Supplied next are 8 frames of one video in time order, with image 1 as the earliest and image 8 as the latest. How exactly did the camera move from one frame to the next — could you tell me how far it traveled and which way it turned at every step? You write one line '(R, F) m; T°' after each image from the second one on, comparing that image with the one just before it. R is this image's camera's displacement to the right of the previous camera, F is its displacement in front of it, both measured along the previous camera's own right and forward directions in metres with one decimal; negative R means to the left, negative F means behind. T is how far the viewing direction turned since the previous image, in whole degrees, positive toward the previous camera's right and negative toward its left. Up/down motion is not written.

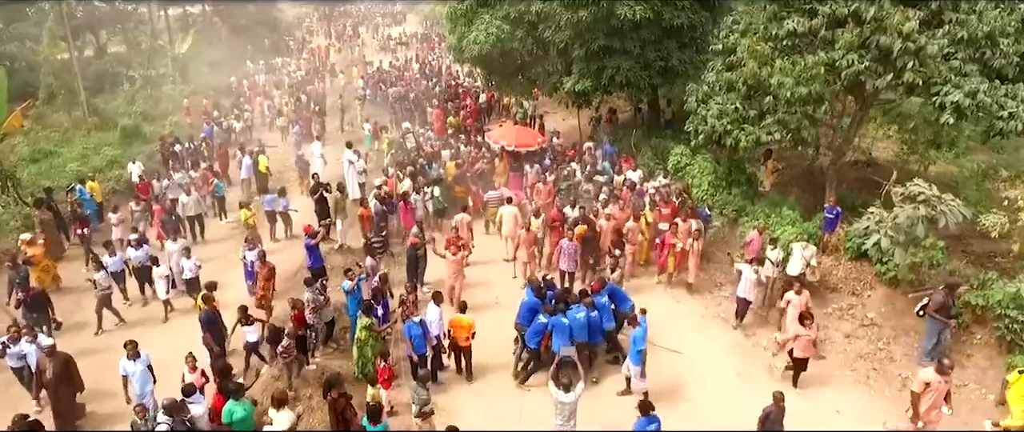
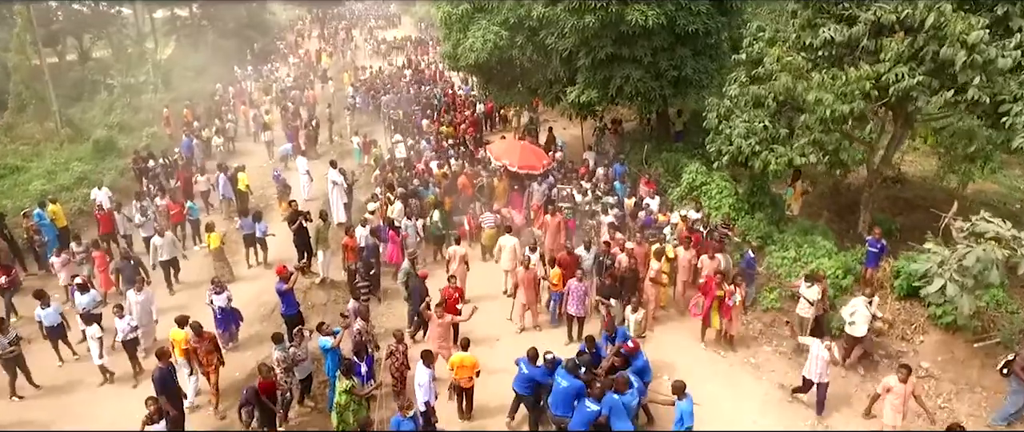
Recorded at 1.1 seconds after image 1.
(-0.1, +1.3) m; 0°
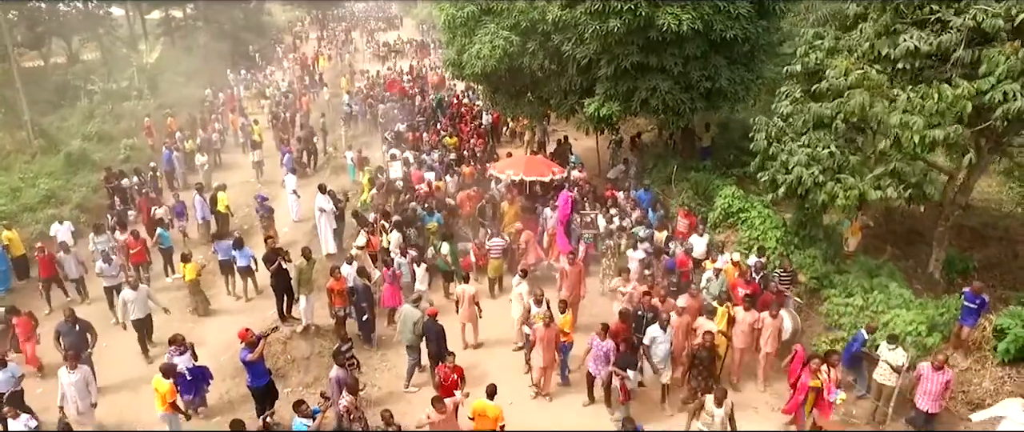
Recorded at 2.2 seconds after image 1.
(-0.3, +1.7) m; 0°
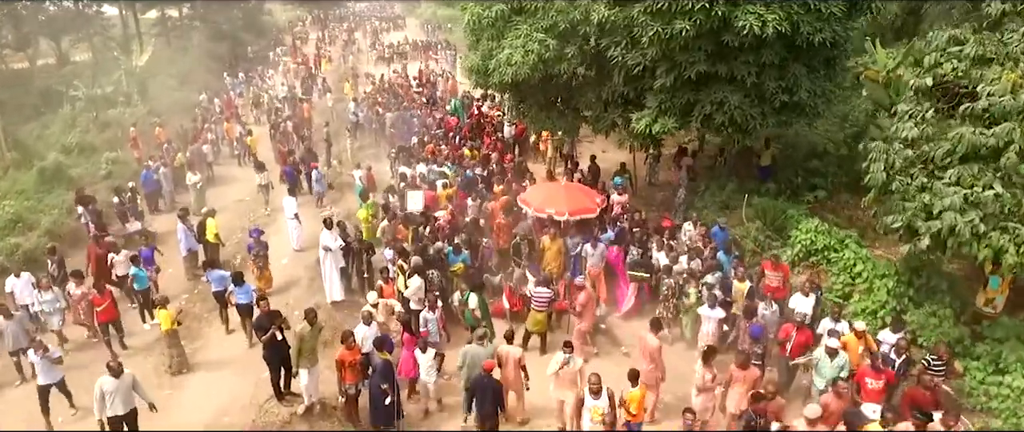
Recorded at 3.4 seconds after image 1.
(-0.8, +2.1) m; 0°
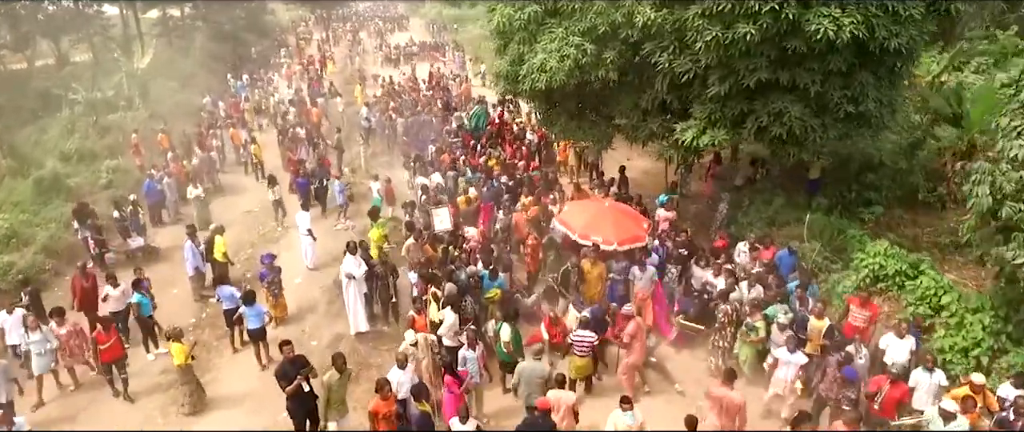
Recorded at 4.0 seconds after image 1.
(-0.7, +1.0) m; 0°
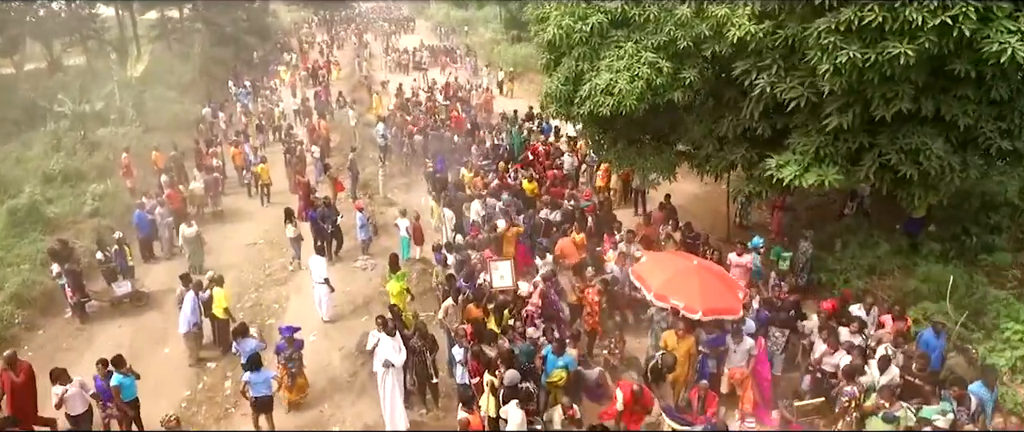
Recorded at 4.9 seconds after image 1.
(-1.0, +2.0) m; 0°
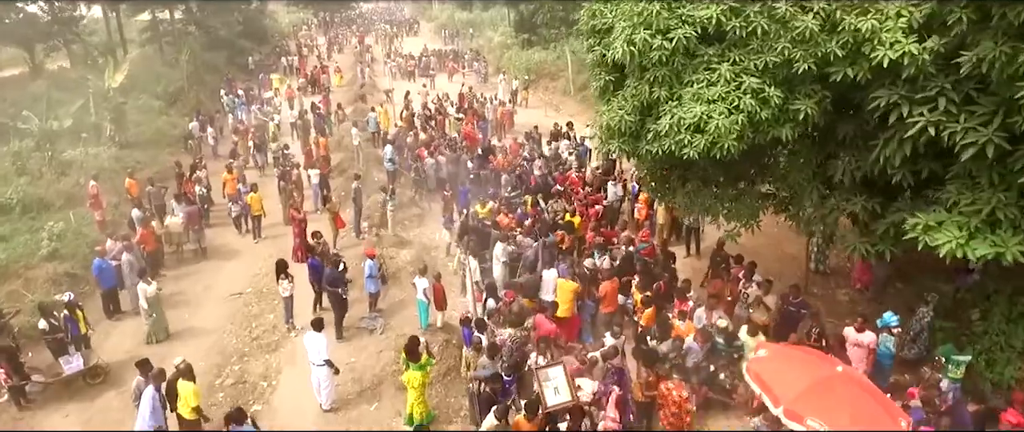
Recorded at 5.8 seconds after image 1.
(-0.8, +2.4) m; 0°
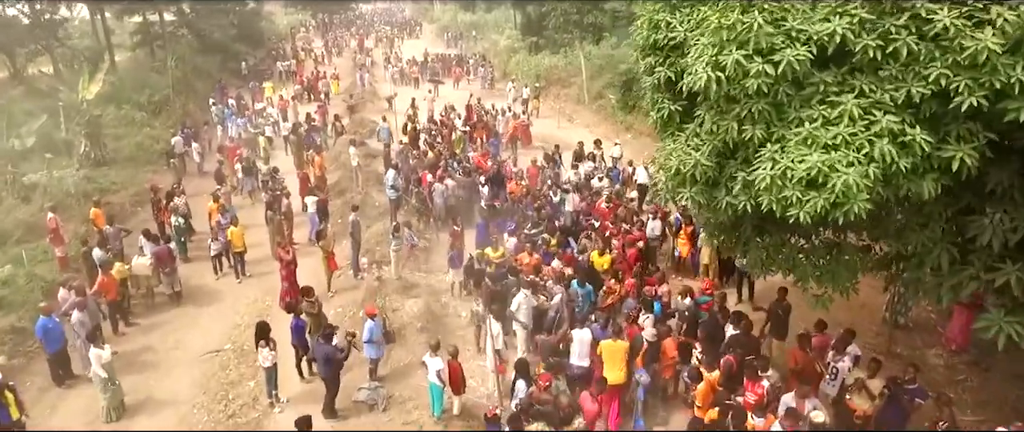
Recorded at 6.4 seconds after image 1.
(-0.5, +2.0) m; 0°
